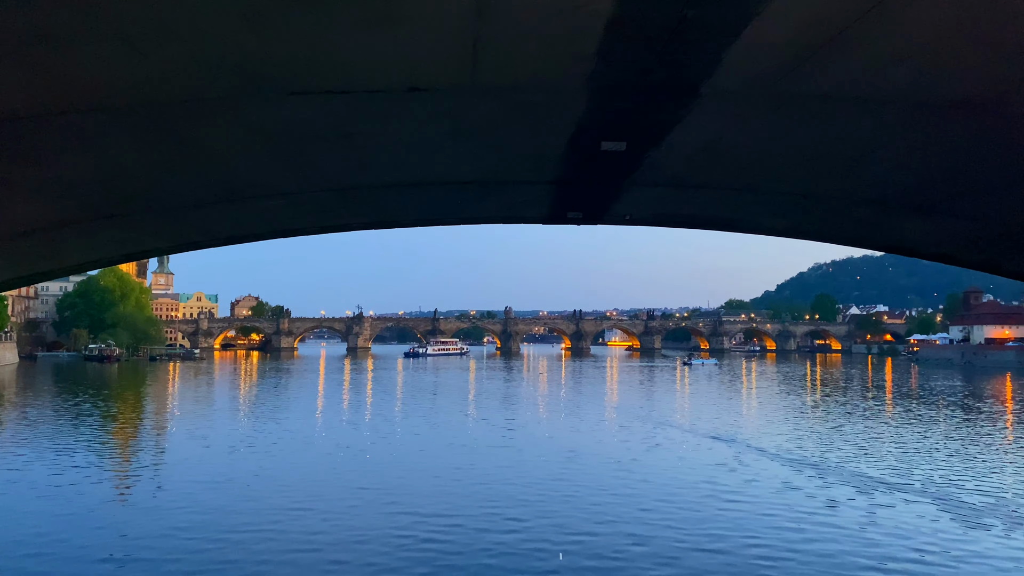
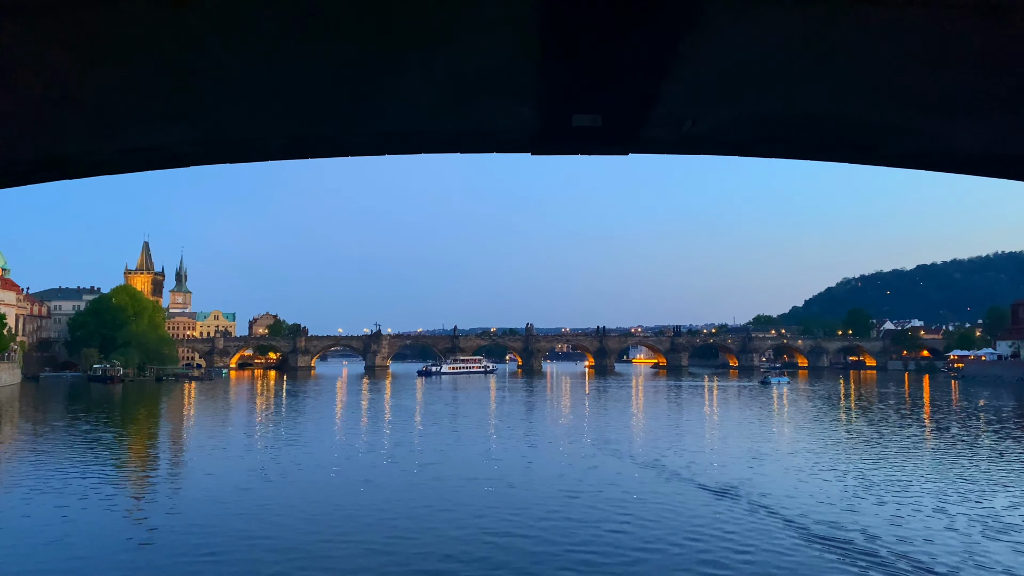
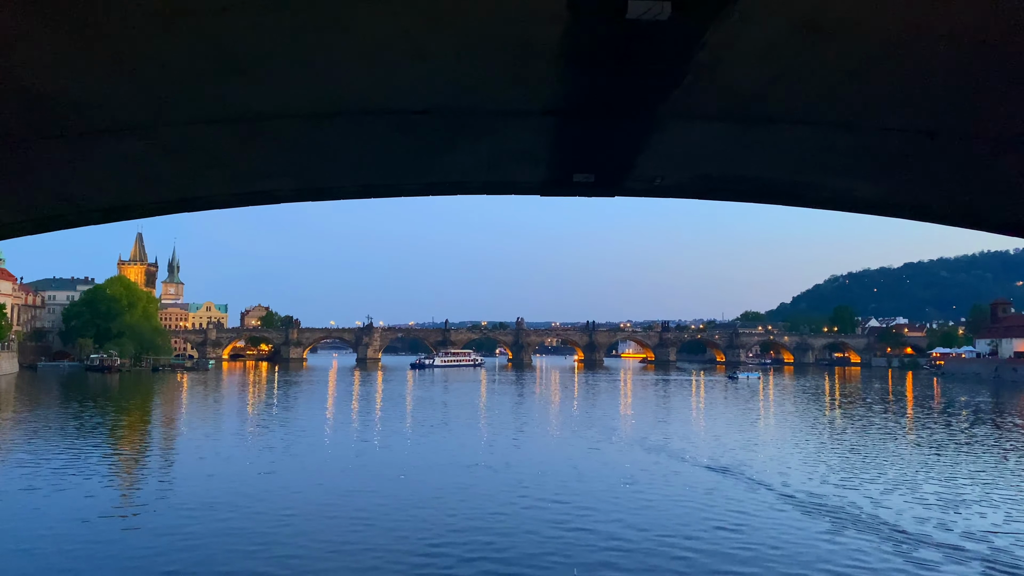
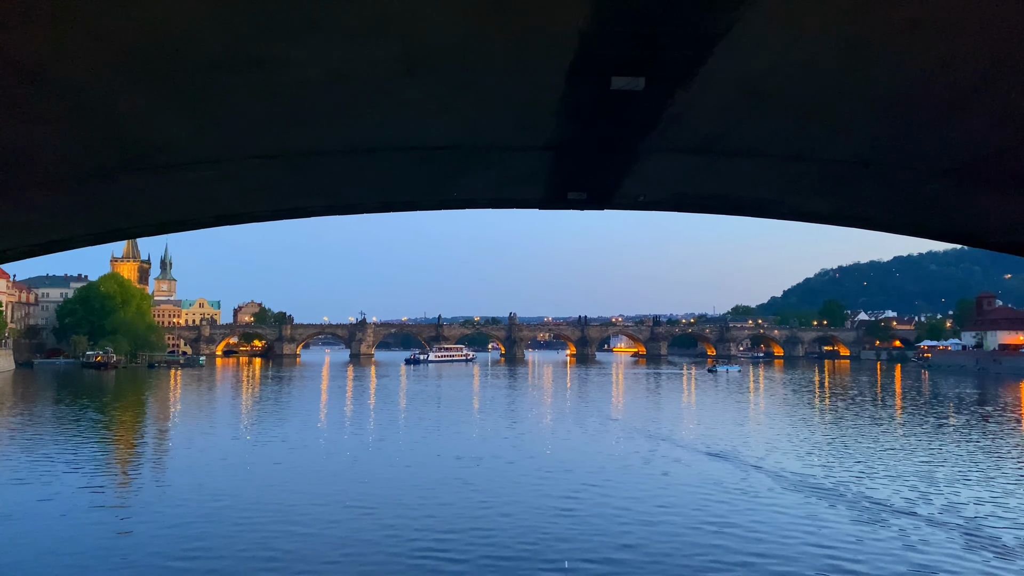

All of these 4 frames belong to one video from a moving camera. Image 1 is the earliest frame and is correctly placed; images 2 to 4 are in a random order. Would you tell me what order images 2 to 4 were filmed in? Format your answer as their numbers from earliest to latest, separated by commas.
4, 3, 2
